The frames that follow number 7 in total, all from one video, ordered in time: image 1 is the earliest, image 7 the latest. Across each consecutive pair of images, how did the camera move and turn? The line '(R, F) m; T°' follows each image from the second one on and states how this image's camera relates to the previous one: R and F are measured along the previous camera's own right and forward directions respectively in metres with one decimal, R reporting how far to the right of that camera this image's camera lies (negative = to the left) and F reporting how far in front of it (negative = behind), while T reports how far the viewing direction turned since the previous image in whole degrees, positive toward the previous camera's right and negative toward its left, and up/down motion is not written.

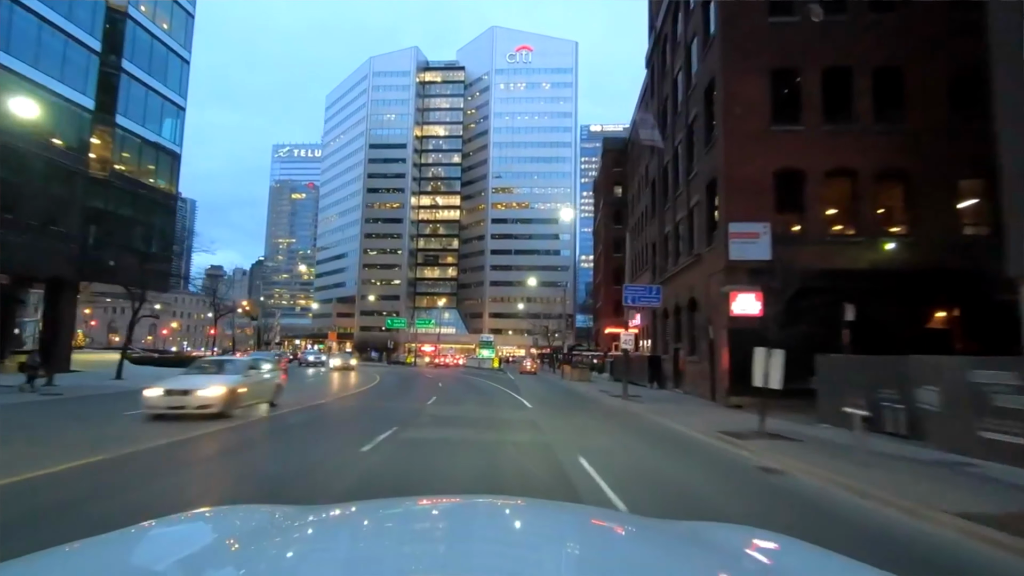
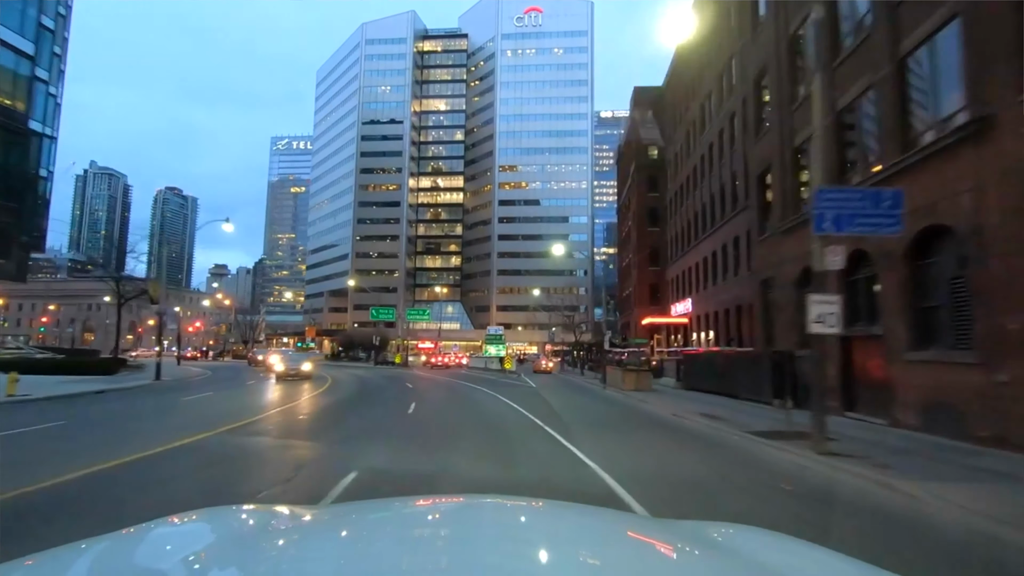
(0.0, +0.9) m; -1°
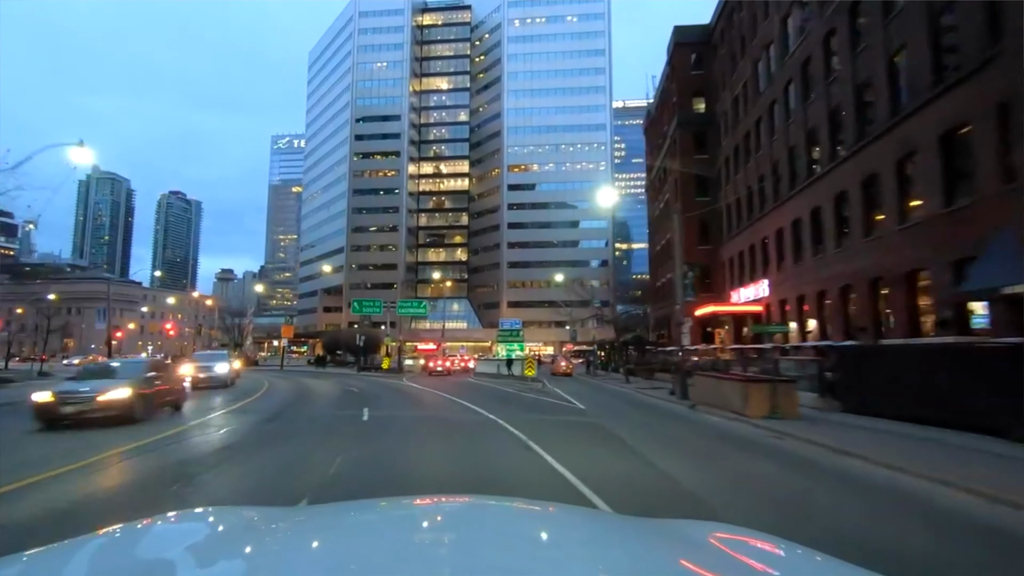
(-0.1, +0.8) m; -1°
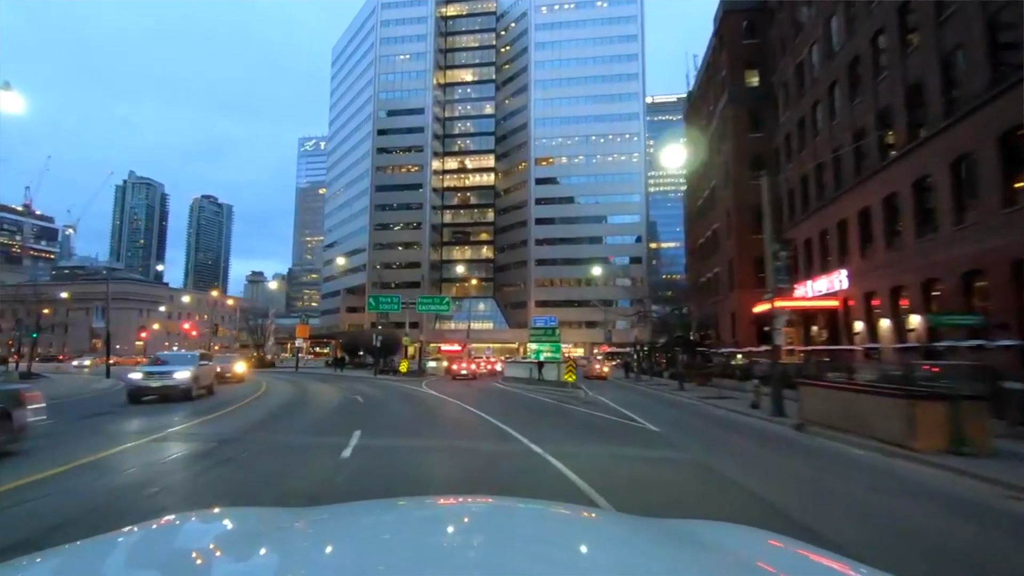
(0.0, +0.3) m; -2°
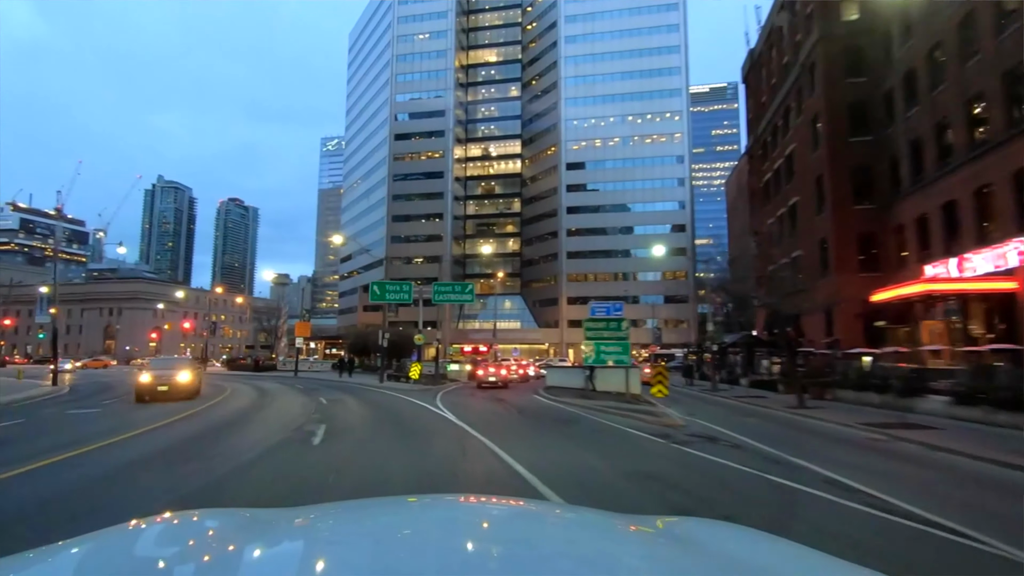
(-0.1, +0.6) m; -2°
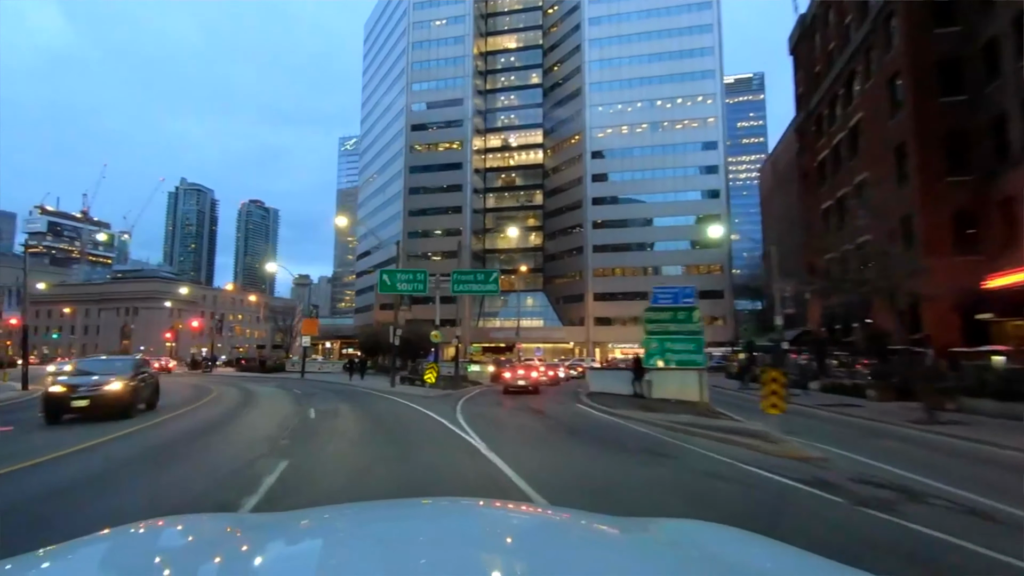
(0.0, +0.3) m; -2°
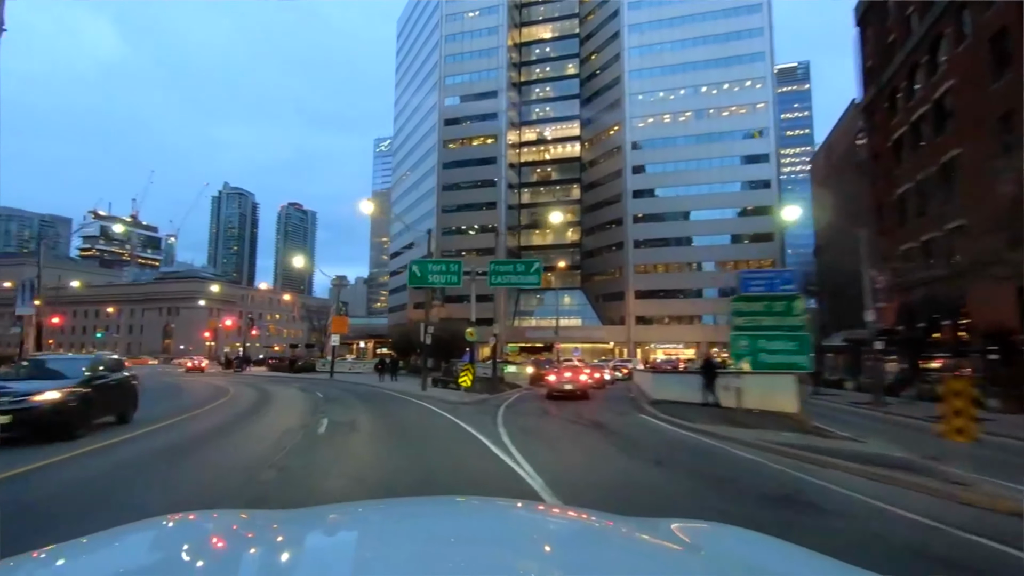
(0.0, +0.2) m; -3°
